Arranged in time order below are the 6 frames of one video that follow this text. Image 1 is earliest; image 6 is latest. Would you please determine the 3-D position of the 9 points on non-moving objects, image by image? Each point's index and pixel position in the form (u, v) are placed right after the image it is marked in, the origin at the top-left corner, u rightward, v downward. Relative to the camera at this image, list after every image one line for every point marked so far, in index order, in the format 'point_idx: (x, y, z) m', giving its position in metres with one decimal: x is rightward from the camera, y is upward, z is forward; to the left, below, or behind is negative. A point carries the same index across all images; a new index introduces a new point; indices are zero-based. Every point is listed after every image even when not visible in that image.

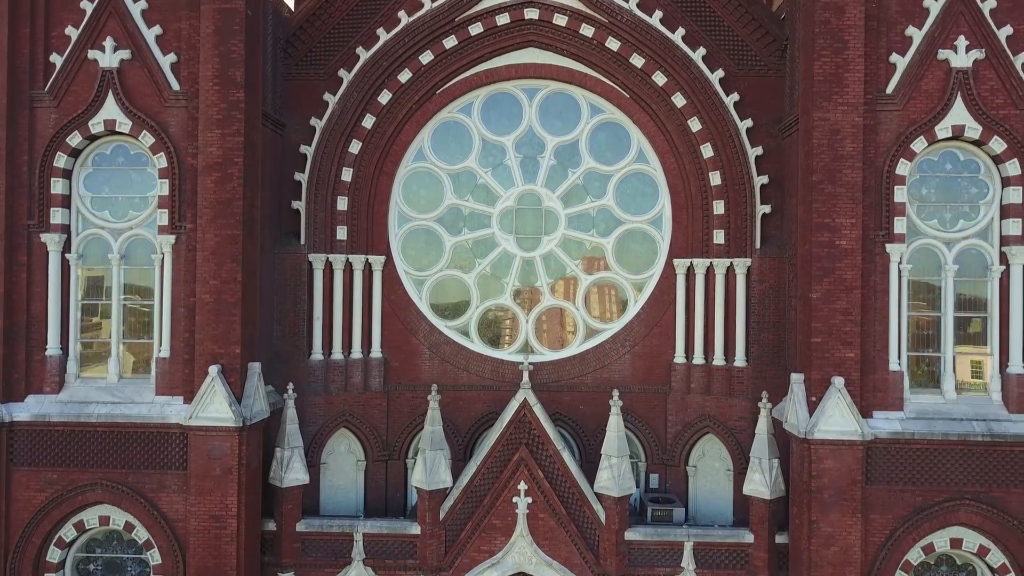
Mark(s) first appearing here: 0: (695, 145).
0: (+3.6, +2.8, +13.3) m
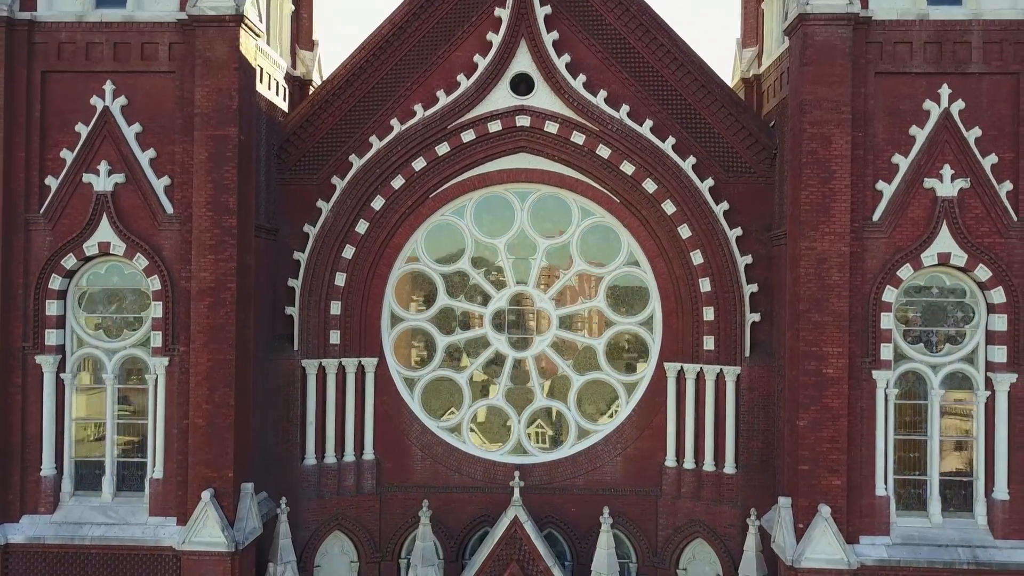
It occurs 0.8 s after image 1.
0: (+3.4, +0.7, +13.4) m
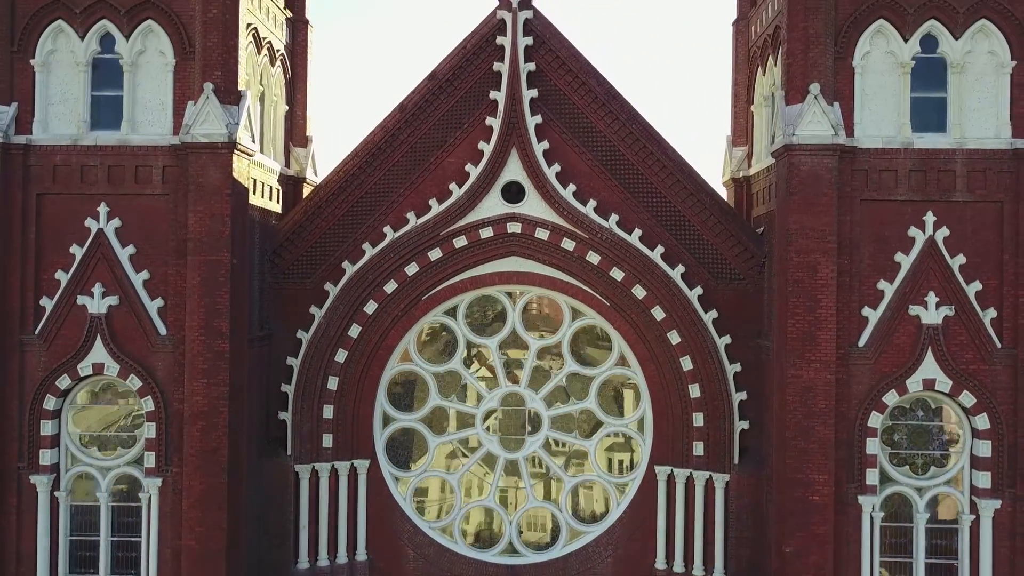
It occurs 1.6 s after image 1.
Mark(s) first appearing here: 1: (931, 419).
0: (+3.2, -1.4, +13.5) m
1: (+7.1, -2.2, +11.5) m
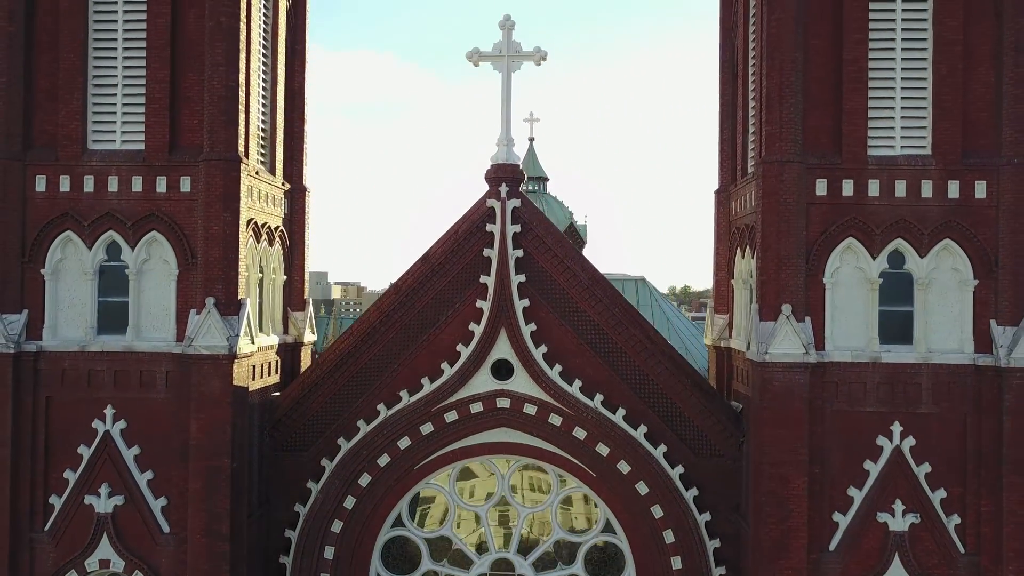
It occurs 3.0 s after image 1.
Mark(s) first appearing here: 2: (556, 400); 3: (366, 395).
0: (+3.0, -5.0, +14.1) m
1: (+6.9, -5.8, +12.1) m
2: (+0.9, -2.3, +14.0) m
3: (-3.0, -2.2, +14.2) m
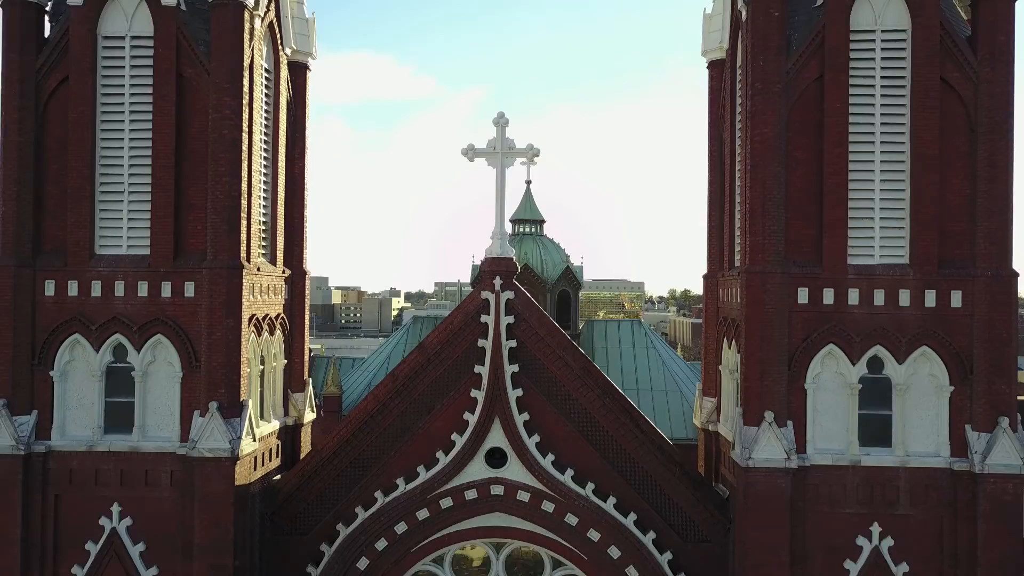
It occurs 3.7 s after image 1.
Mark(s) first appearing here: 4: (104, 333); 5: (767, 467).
0: (+2.9, -6.9, +14.5) m
1: (+6.7, -7.7, +12.5) m
2: (+0.8, -4.2, +14.4) m
3: (-3.2, -4.1, +14.6) m
4: (-7.7, -0.9, +12.9) m
5: (+4.5, -3.2, +12.1) m
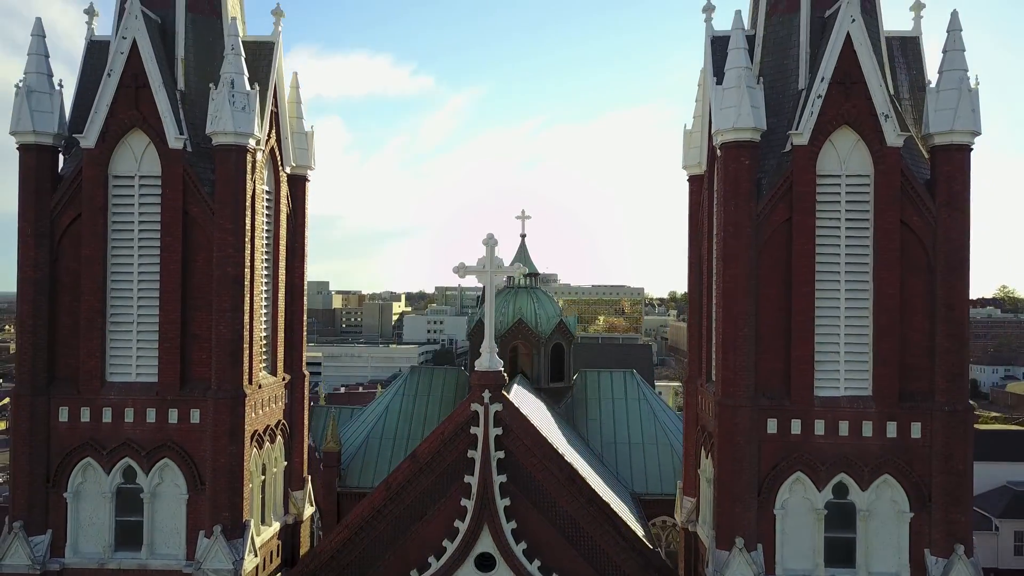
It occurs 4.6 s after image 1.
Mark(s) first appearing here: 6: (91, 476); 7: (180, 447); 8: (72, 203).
0: (+2.6, -9.4, +15.3) m
1: (+6.5, -10.3, +13.3) m
2: (+0.5, -6.8, +15.2) m
3: (-3.4, -6.7, +15.4) m
4: (-8.0, -3.4, +13.7) m
5: (+4.3, -5.7, +12.9) m
6: (-8.5, -3.8, +13.8) m
7: (-6.6, -3.2, +13.6) m
8: (-9.0, +1.7, +13.8) m
